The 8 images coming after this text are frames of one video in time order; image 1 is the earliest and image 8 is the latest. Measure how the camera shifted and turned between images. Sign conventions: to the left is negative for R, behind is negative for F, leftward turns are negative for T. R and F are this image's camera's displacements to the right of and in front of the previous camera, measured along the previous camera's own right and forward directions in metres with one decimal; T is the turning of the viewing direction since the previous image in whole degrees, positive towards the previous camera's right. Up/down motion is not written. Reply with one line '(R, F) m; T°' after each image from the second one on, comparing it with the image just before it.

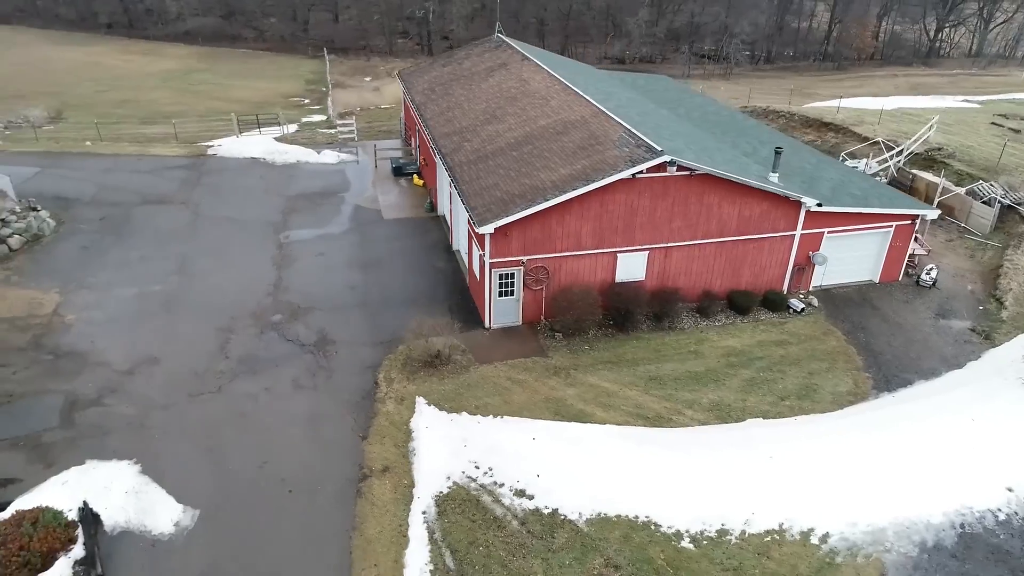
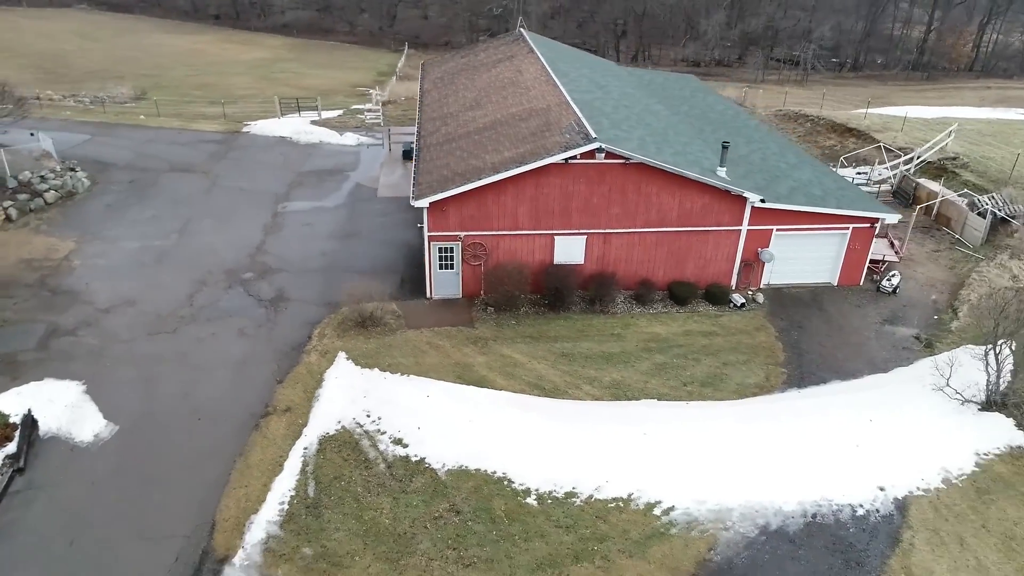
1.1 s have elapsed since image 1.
(+3.9, -0.7) m; -8°
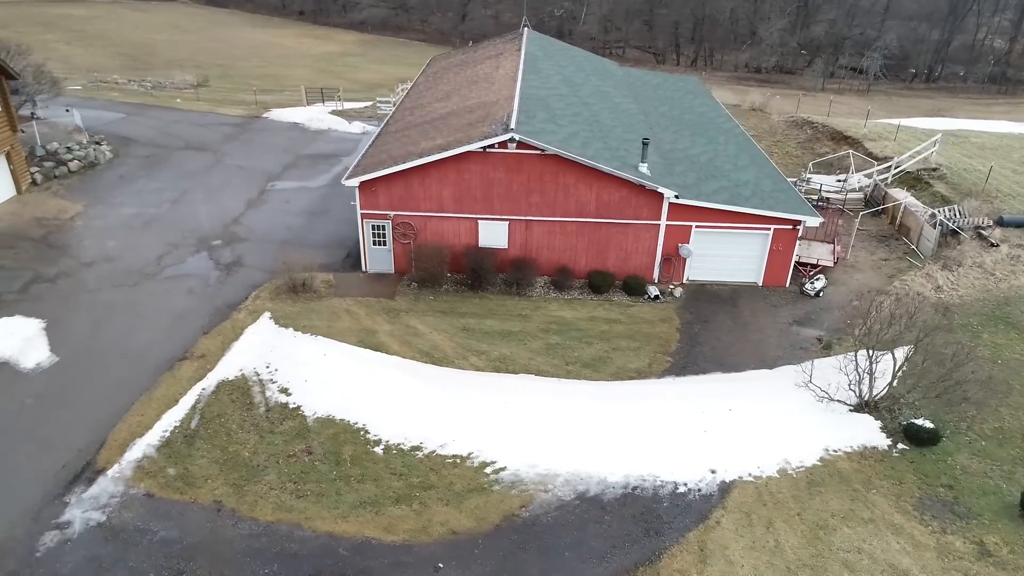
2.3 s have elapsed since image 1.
(+4.2, -0.9) m; -7°
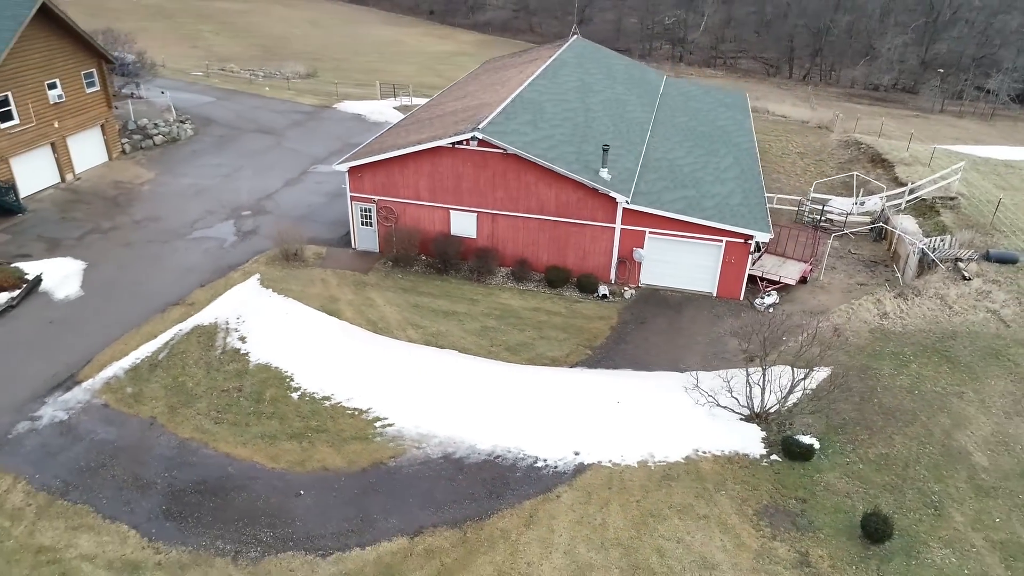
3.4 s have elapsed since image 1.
(+4.7, -1.1) m; -10°
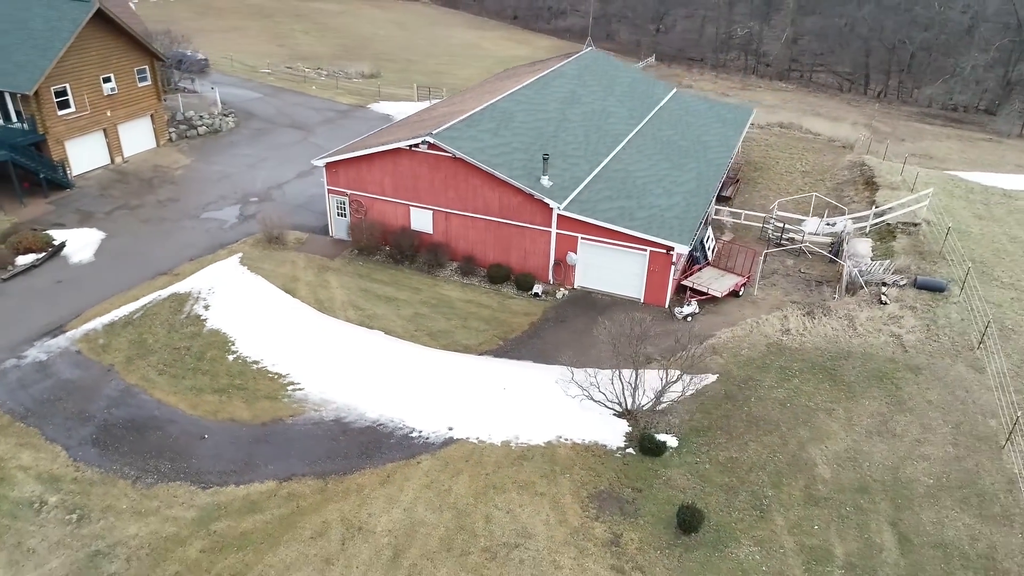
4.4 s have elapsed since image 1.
(+4.5, -1.4) m; -8°
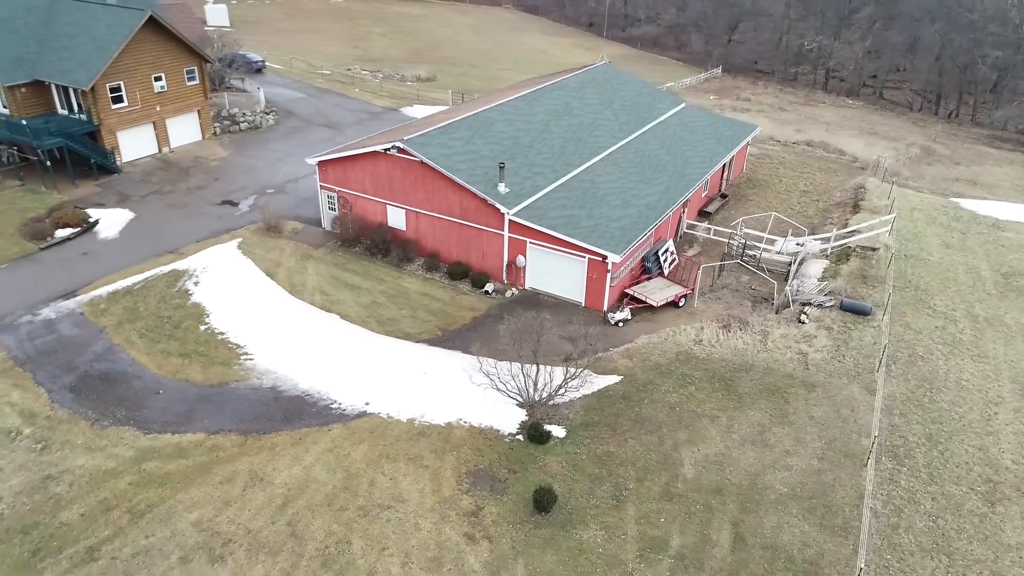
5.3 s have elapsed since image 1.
(+4.2, -1.4) m; -7°
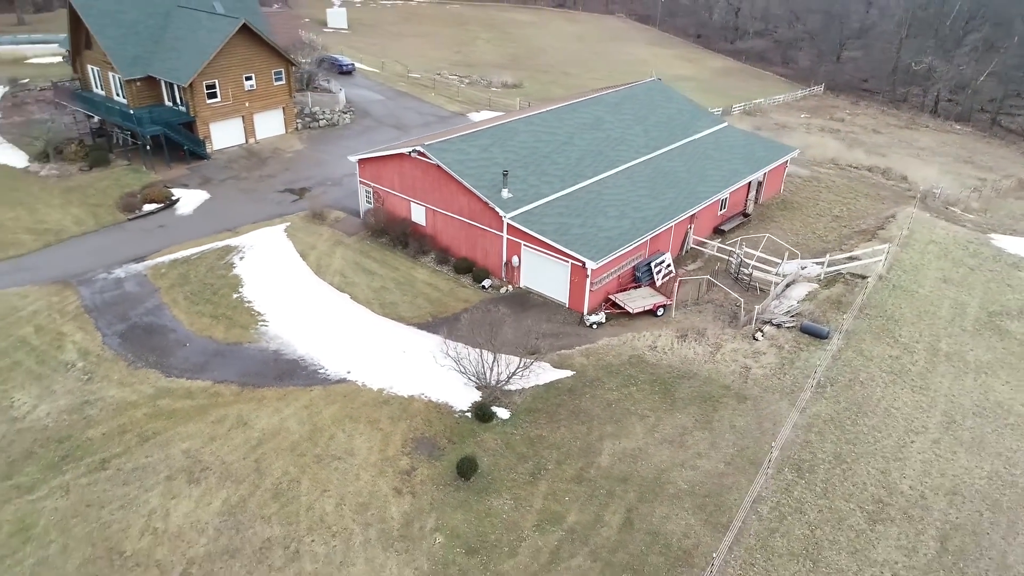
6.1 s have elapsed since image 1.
(+4.0, -1.8) m; -9°
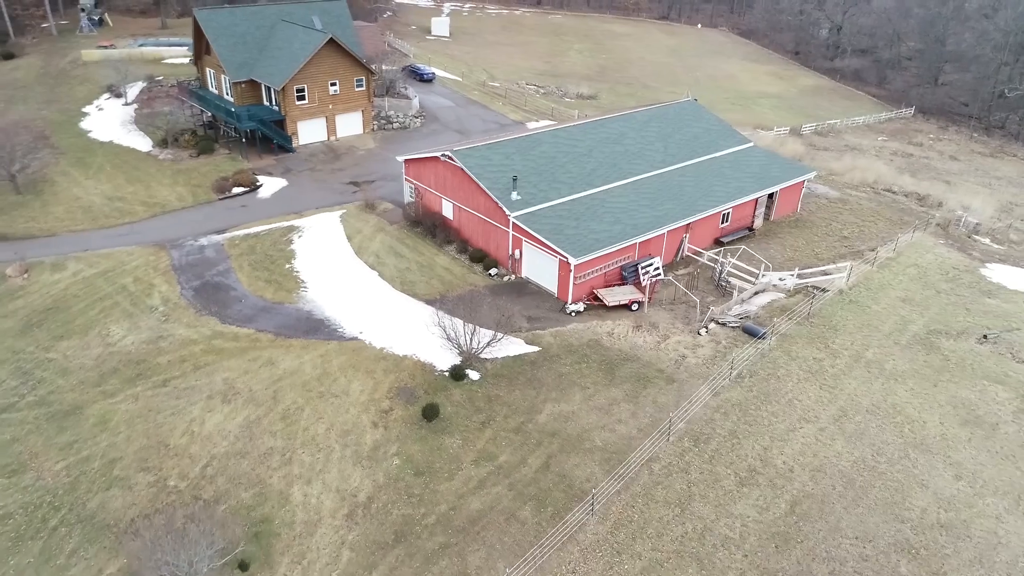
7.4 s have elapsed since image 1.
(+4.1, -3.6) m; -8°
